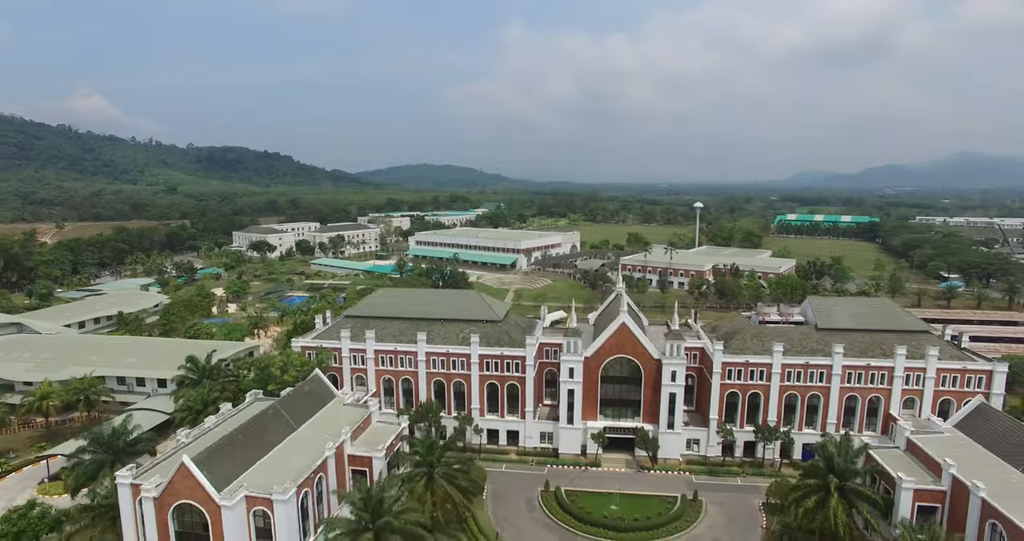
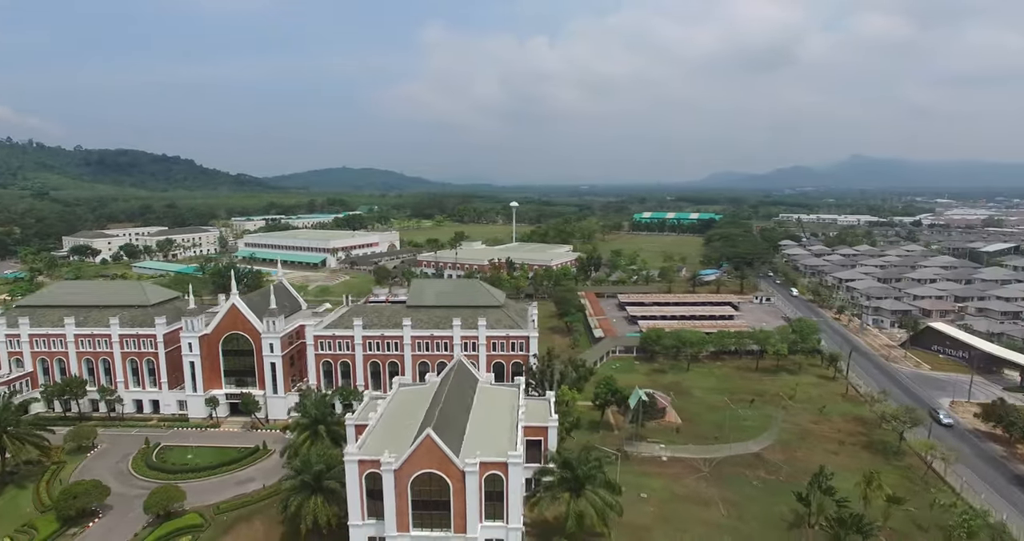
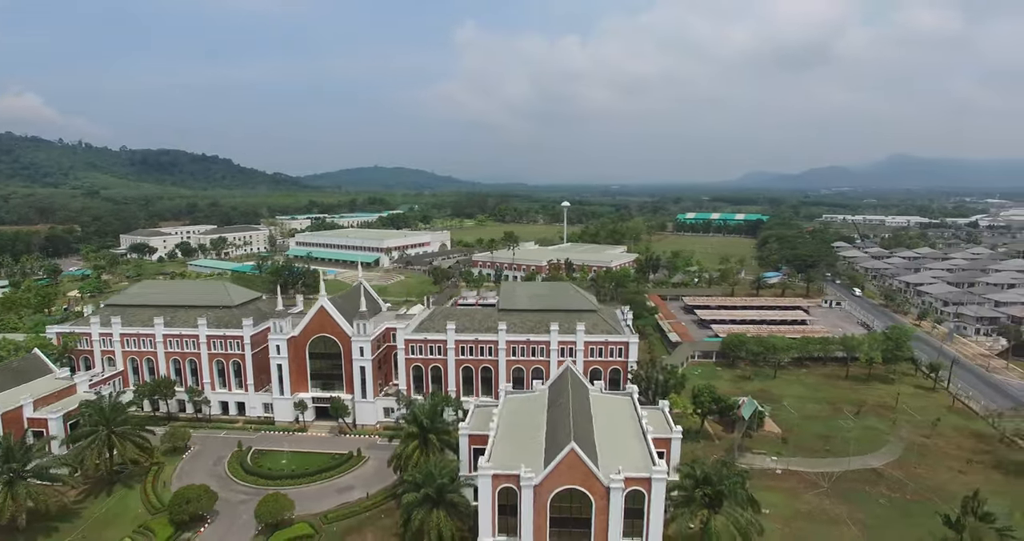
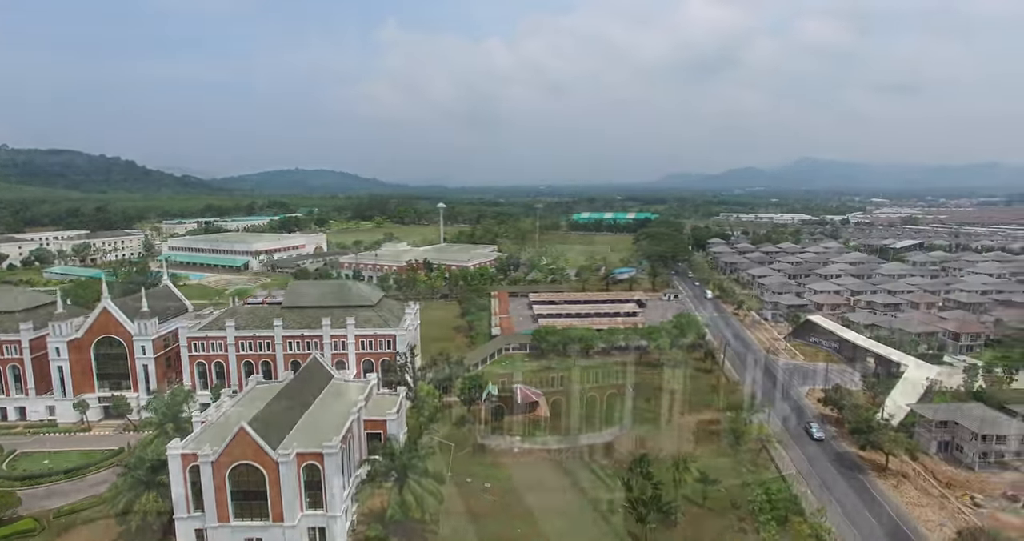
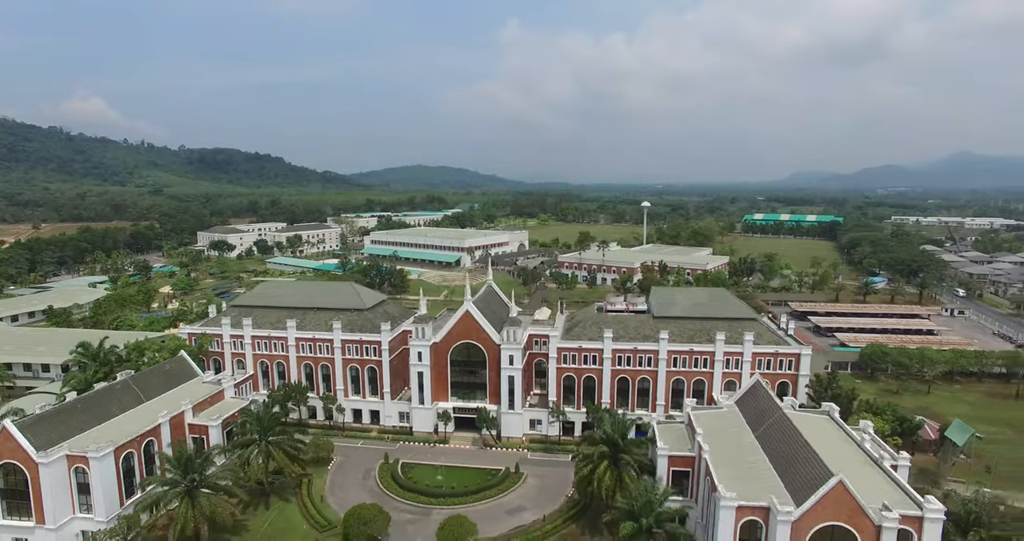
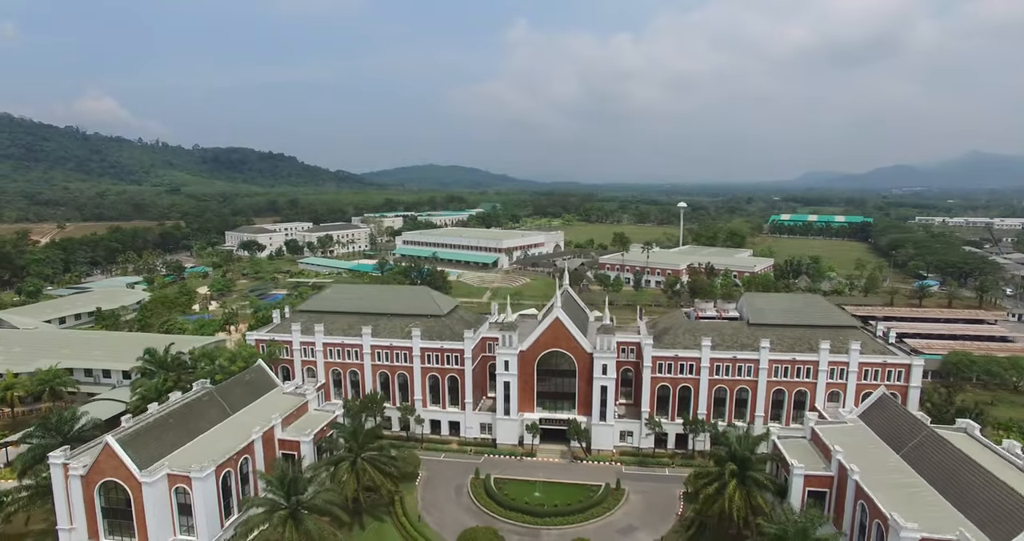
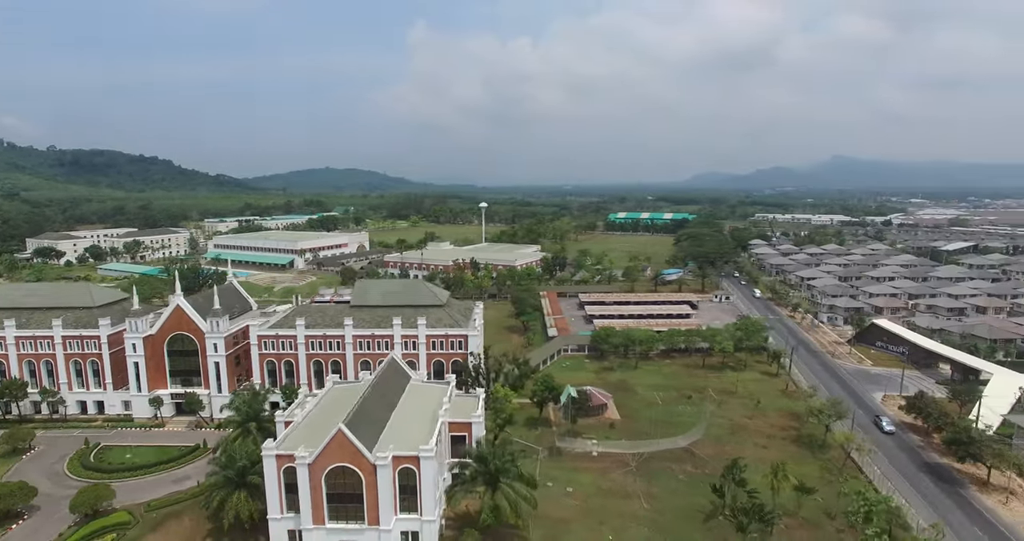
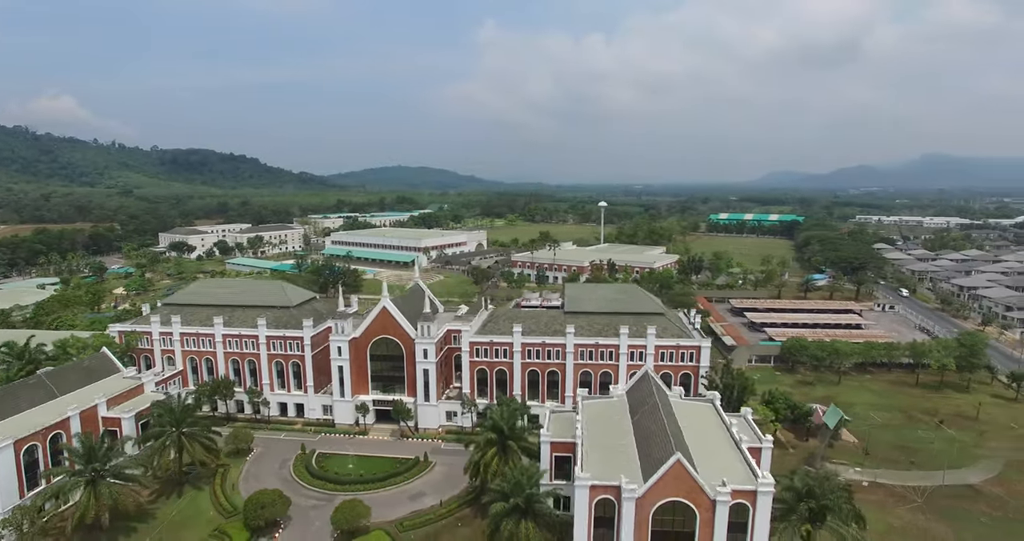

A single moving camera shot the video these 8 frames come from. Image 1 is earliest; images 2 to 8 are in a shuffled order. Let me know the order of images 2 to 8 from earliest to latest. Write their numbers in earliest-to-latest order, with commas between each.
6, 5, 8, 3, 2, 7, 4
